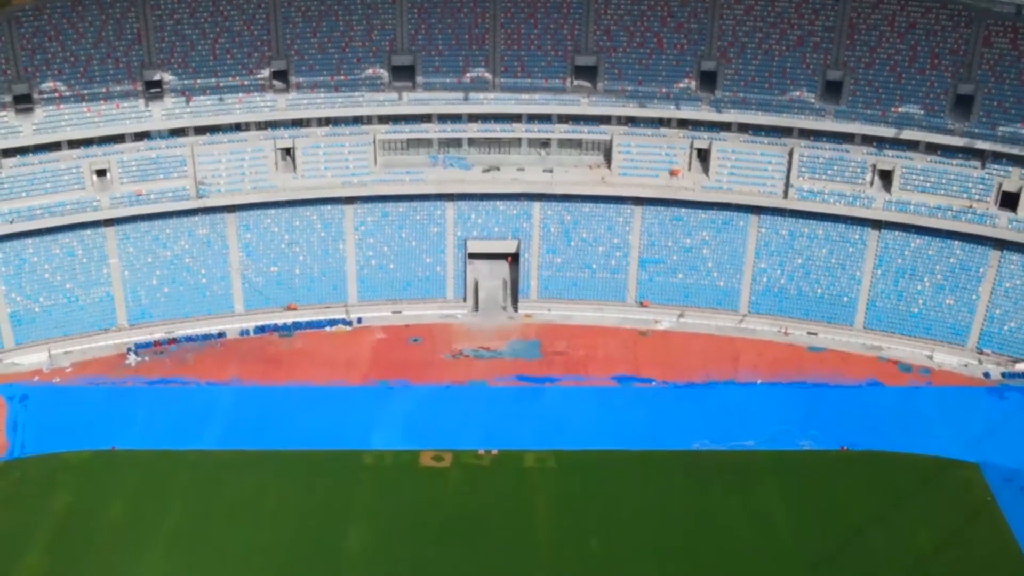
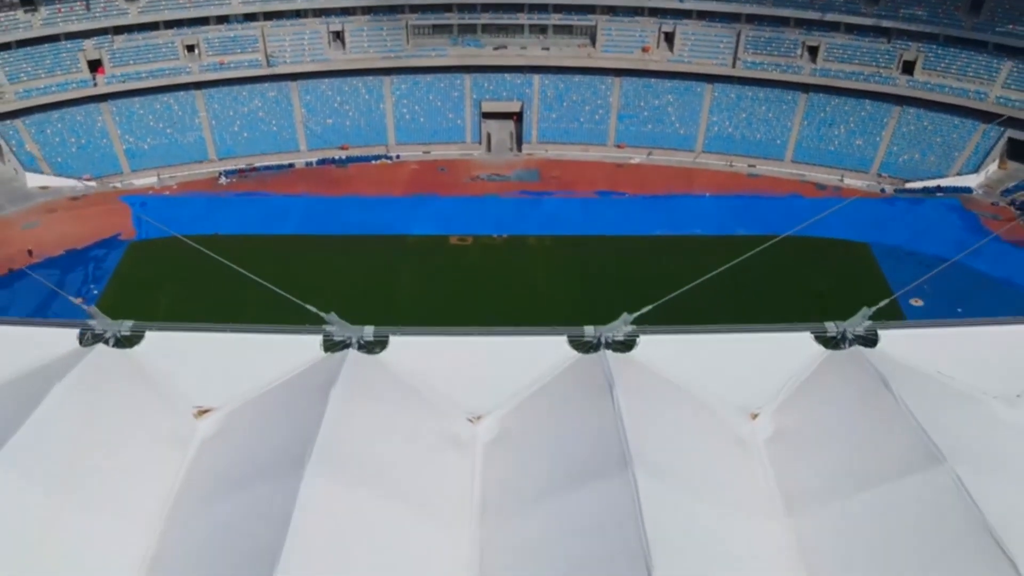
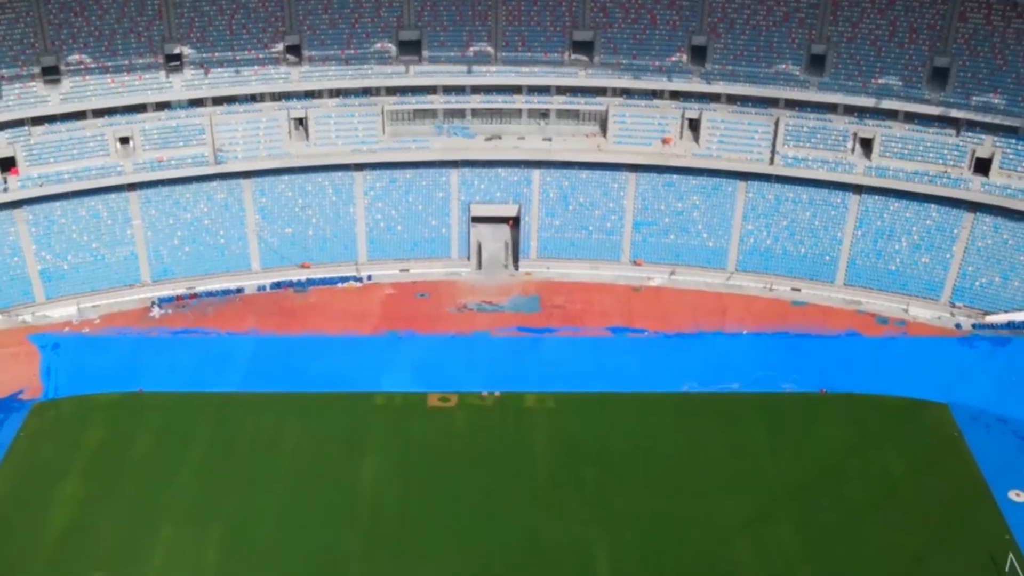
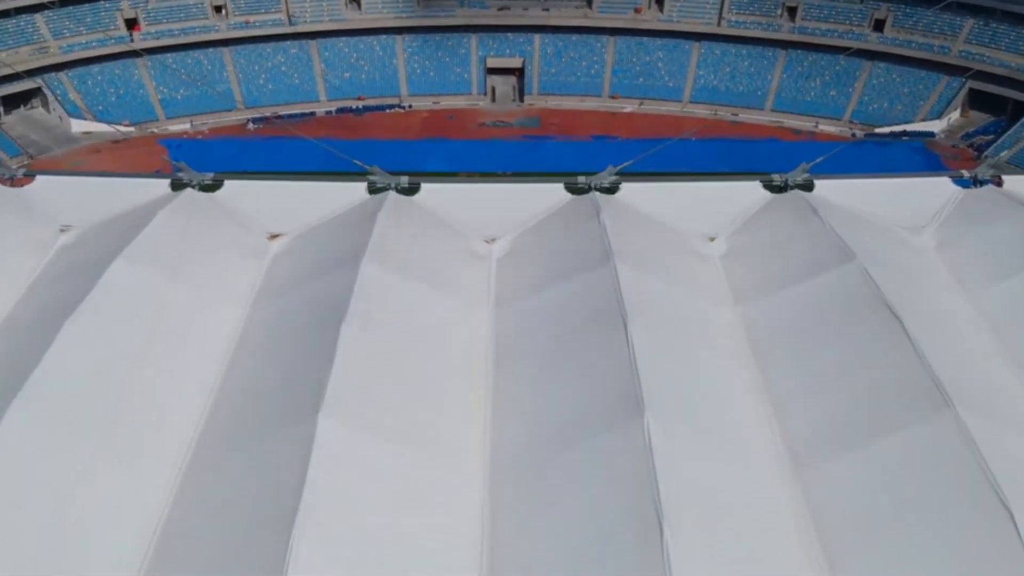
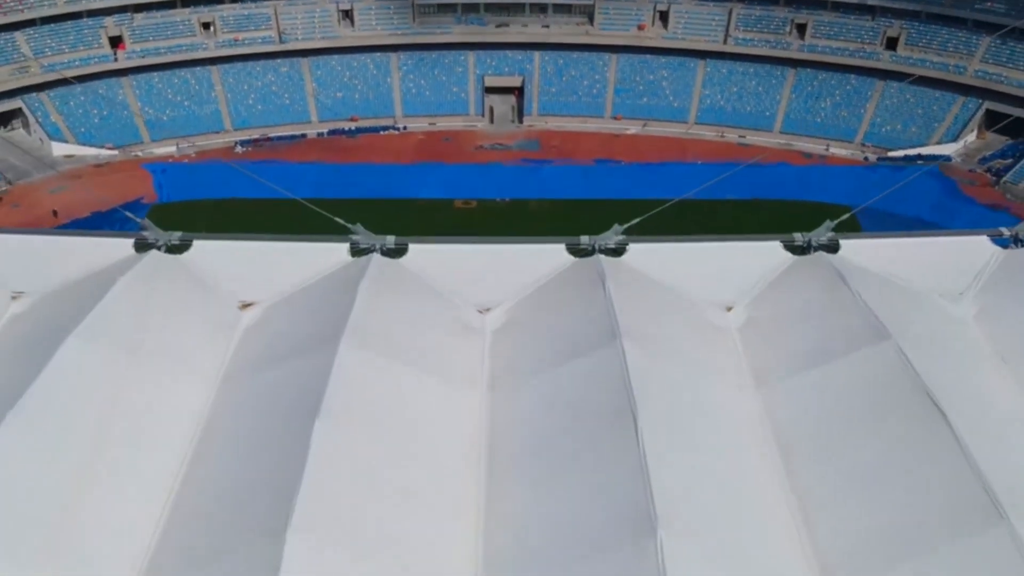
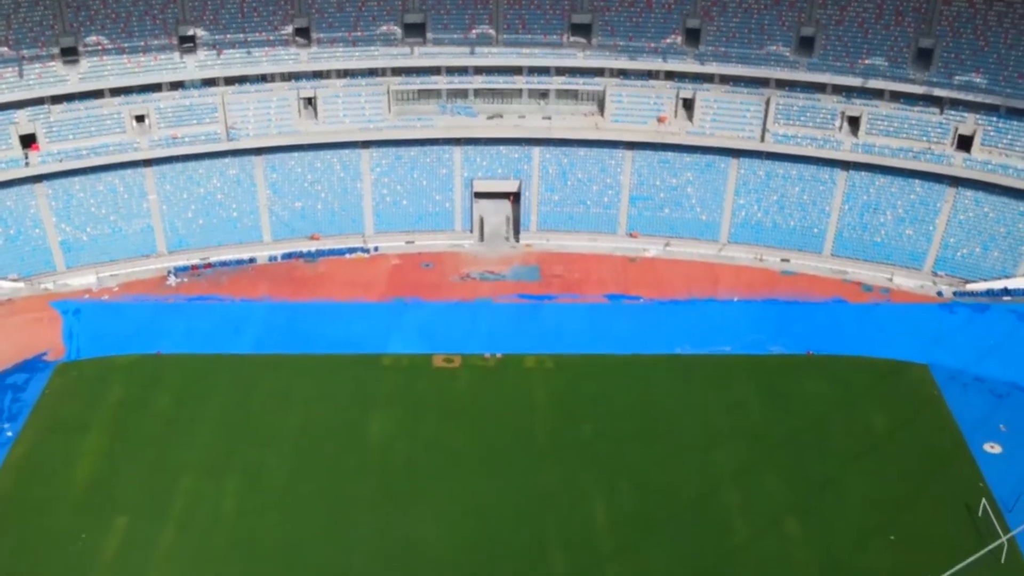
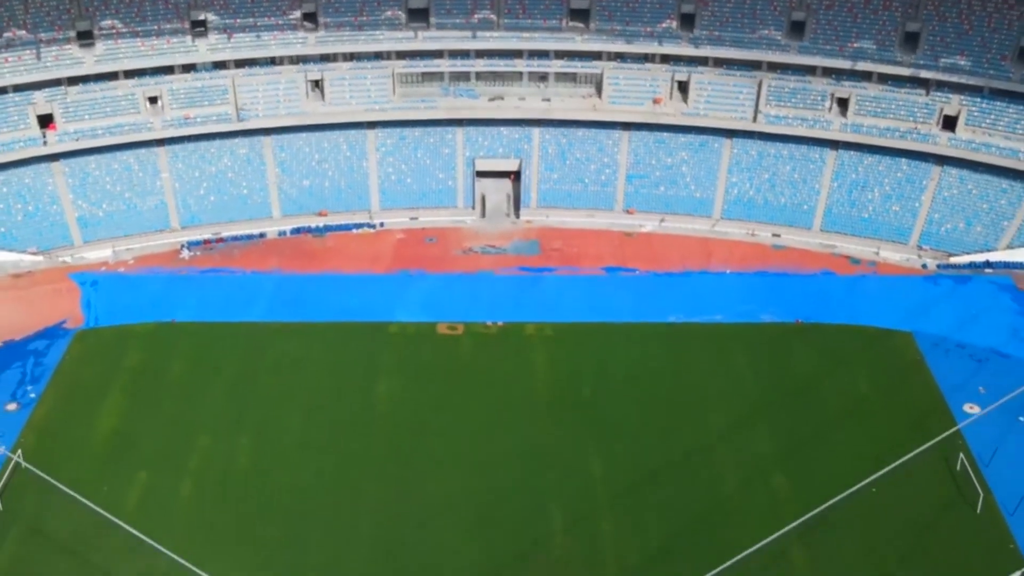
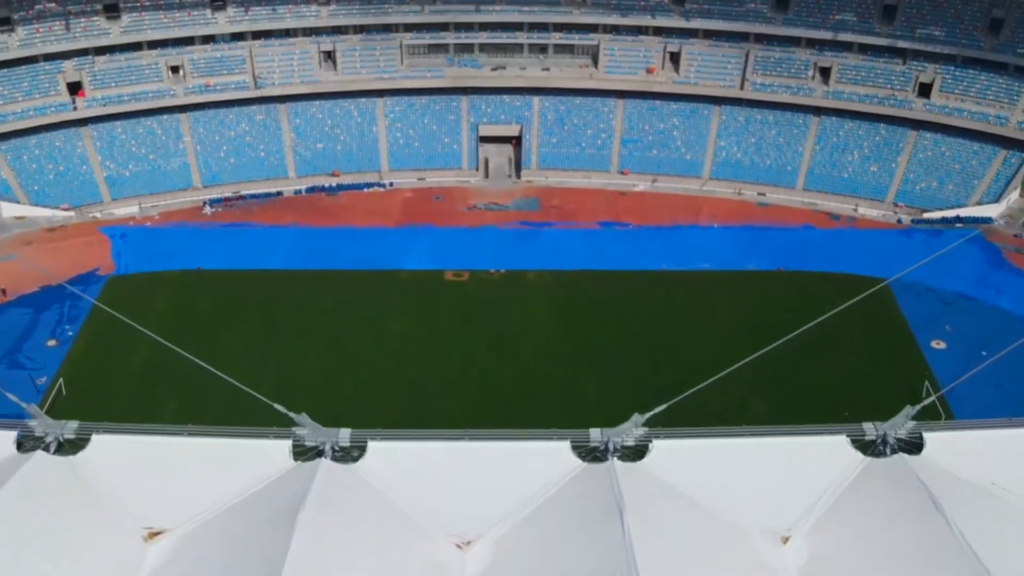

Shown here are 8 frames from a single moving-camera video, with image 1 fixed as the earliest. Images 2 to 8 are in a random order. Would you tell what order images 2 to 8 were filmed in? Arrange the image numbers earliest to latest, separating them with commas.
3, 6, 7, 8, 2, 5, 4
